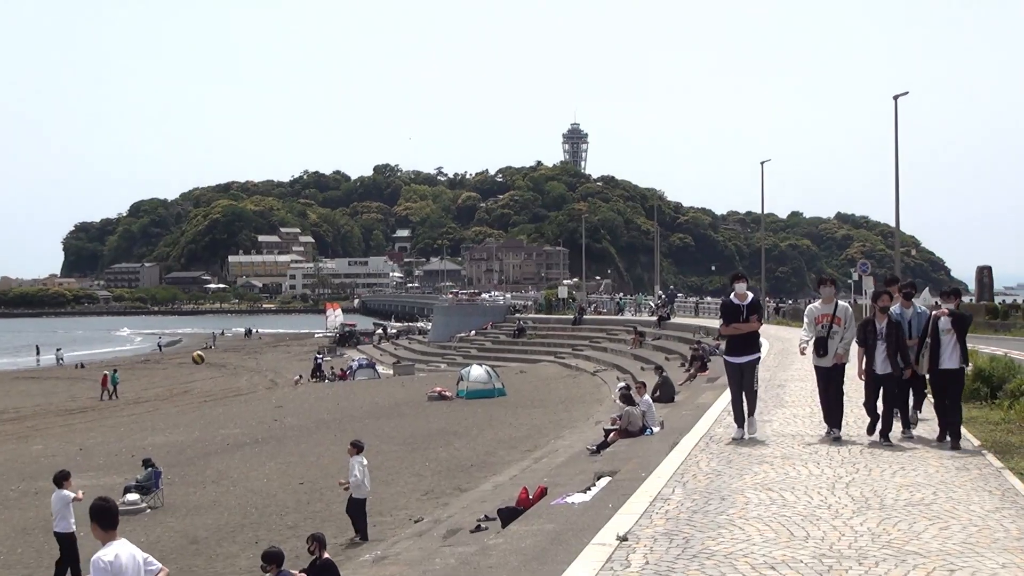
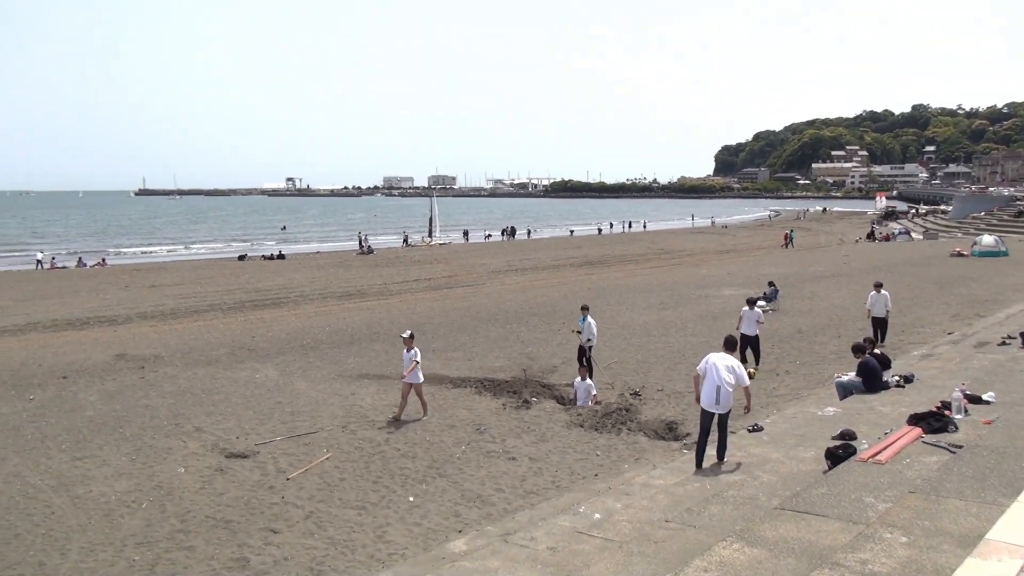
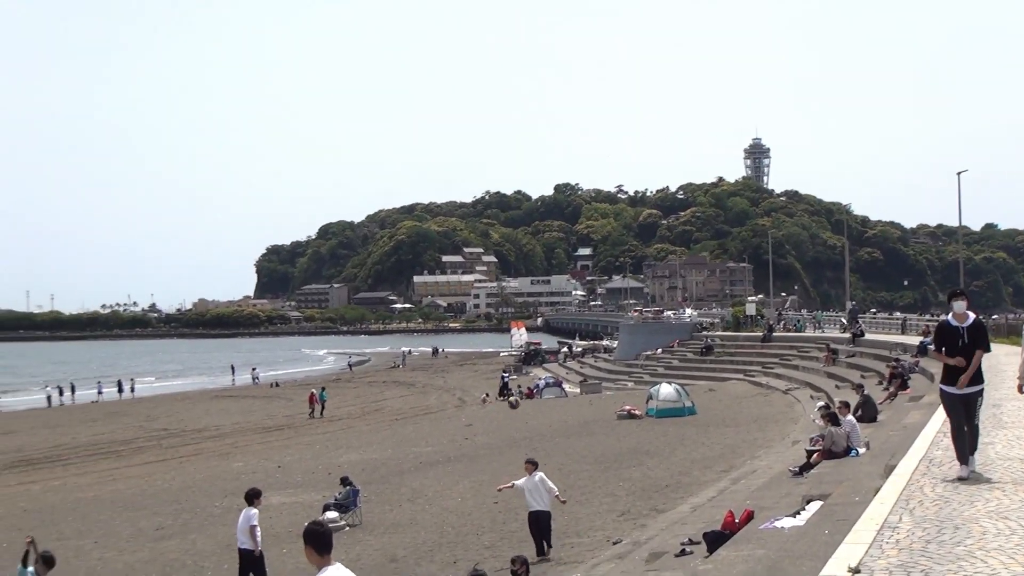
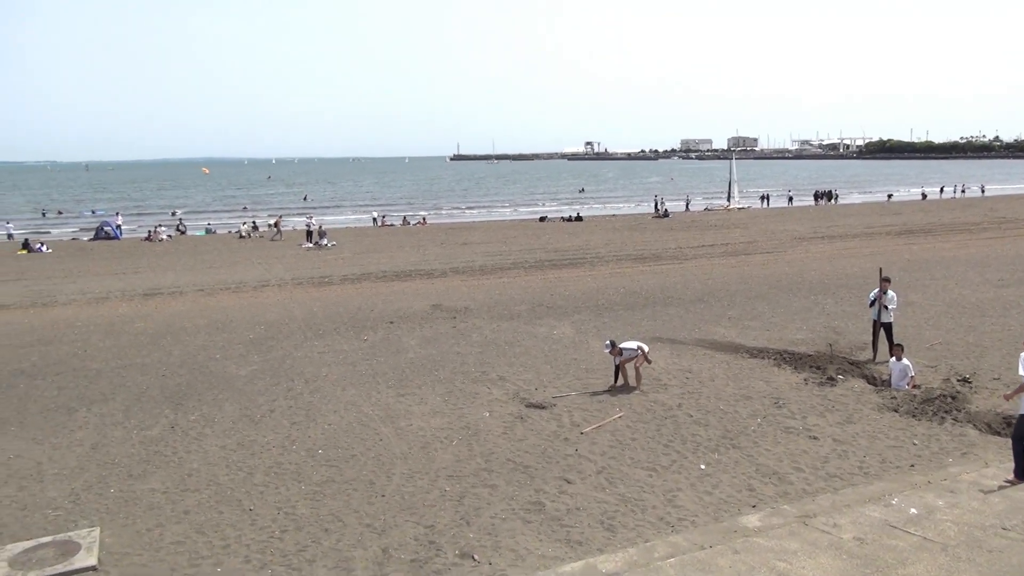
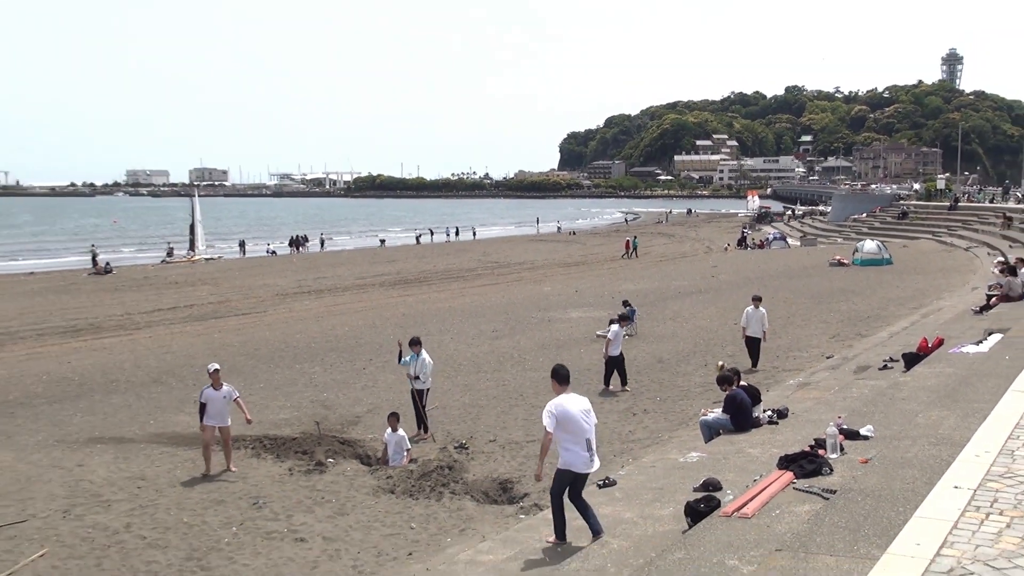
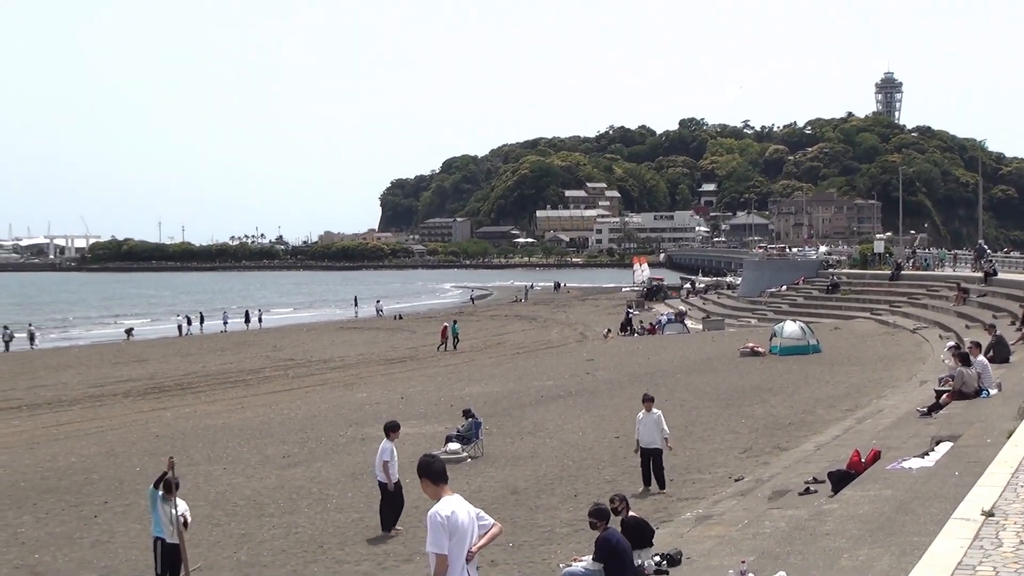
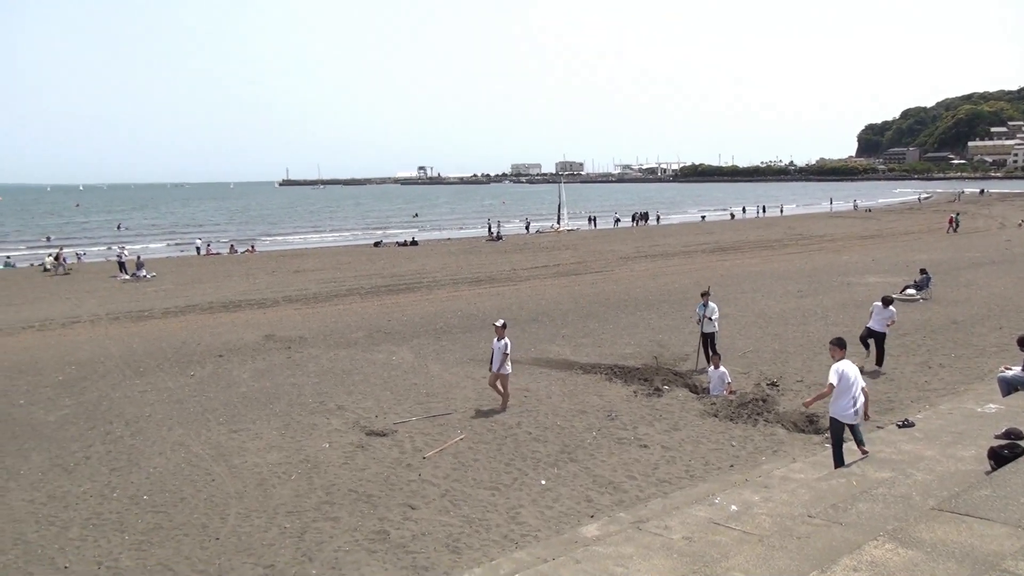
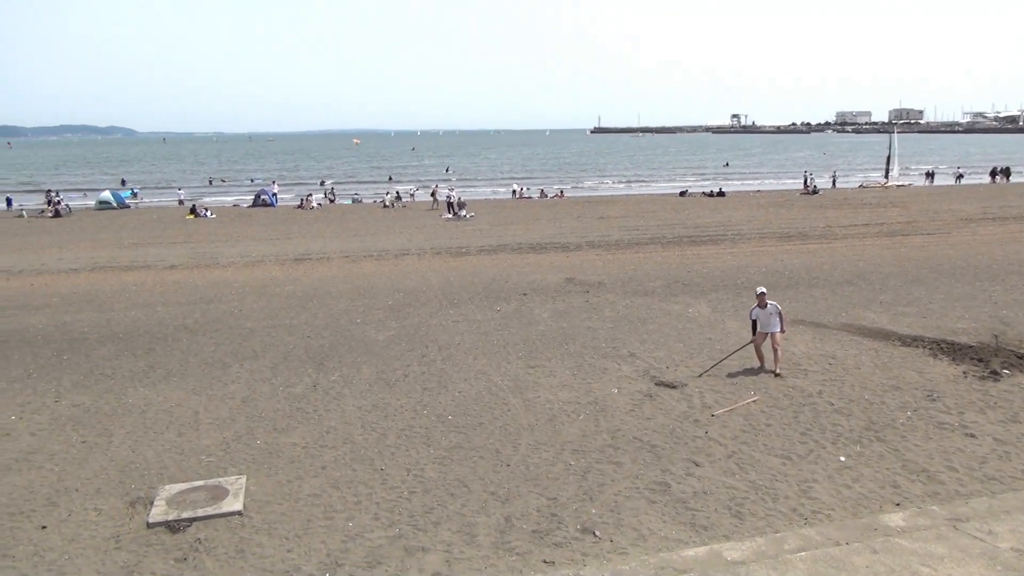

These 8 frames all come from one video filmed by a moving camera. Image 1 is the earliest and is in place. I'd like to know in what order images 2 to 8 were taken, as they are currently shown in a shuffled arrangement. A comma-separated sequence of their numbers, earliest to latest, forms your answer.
3, 6, 5, 2, 7, 4, 8
